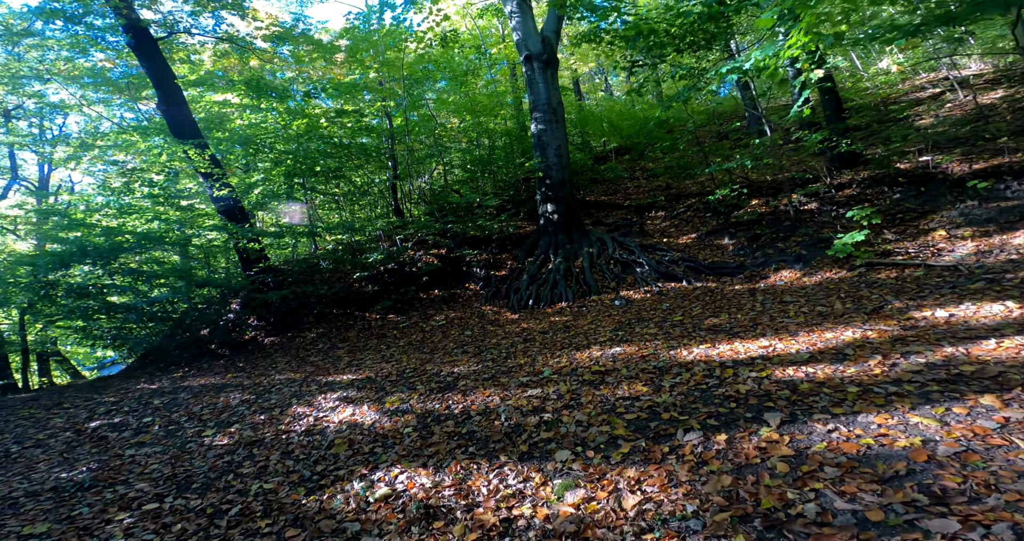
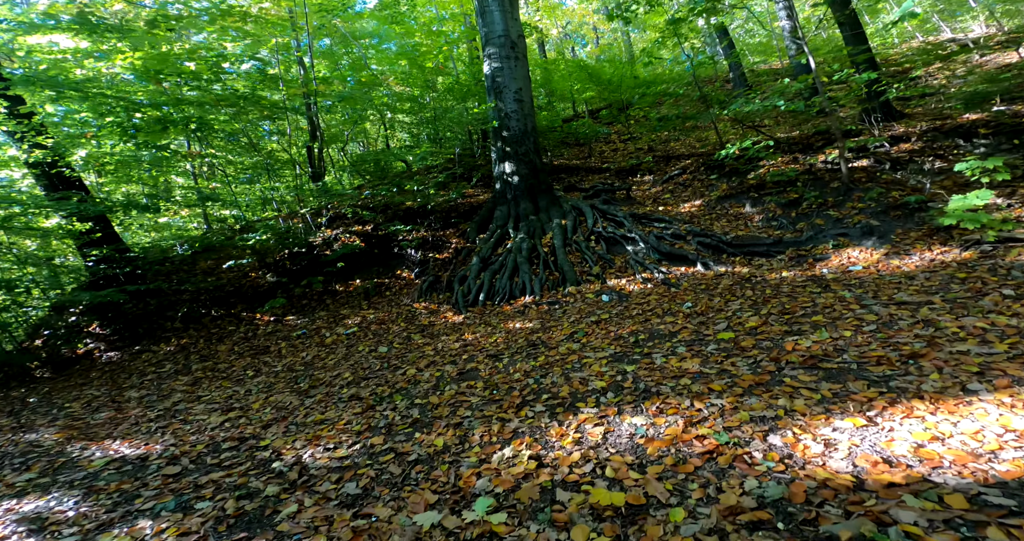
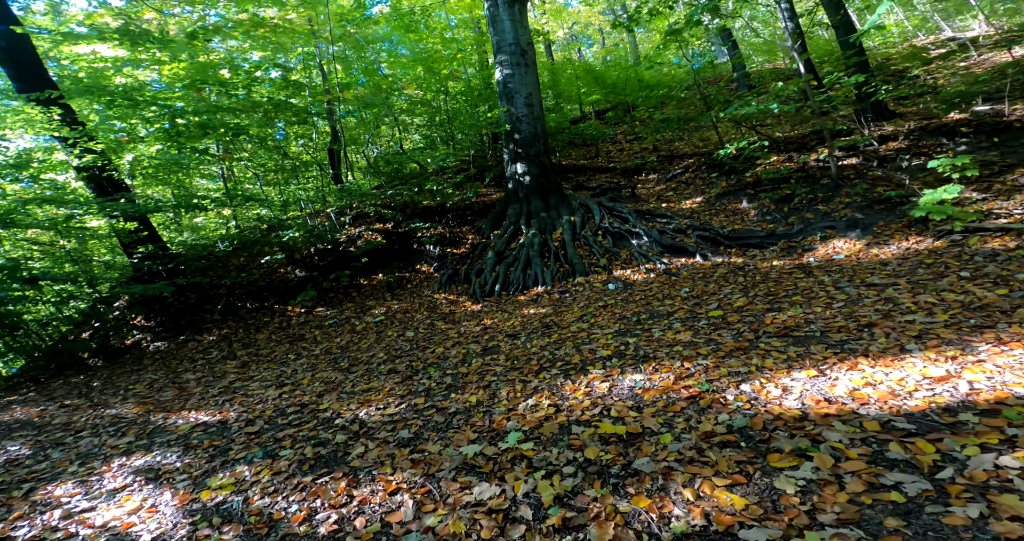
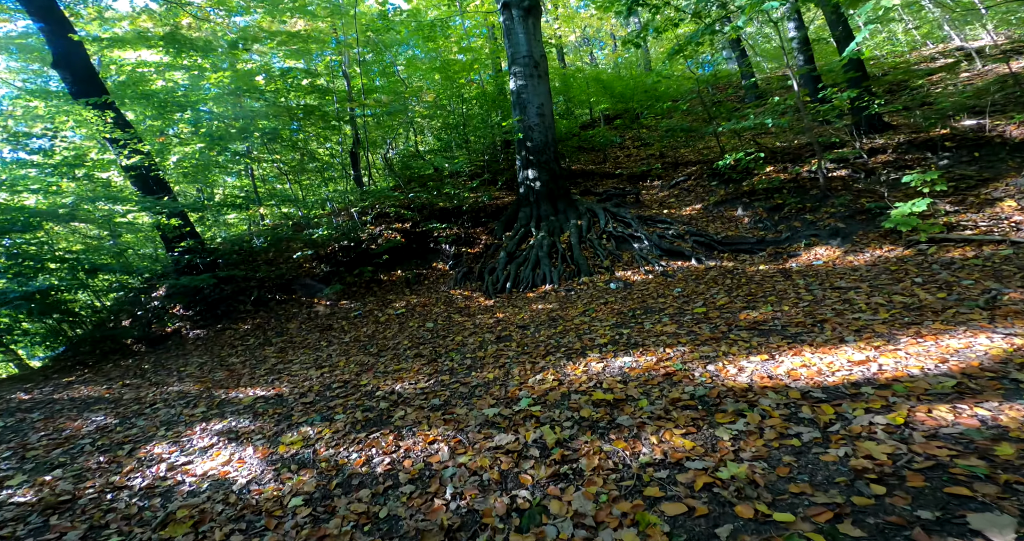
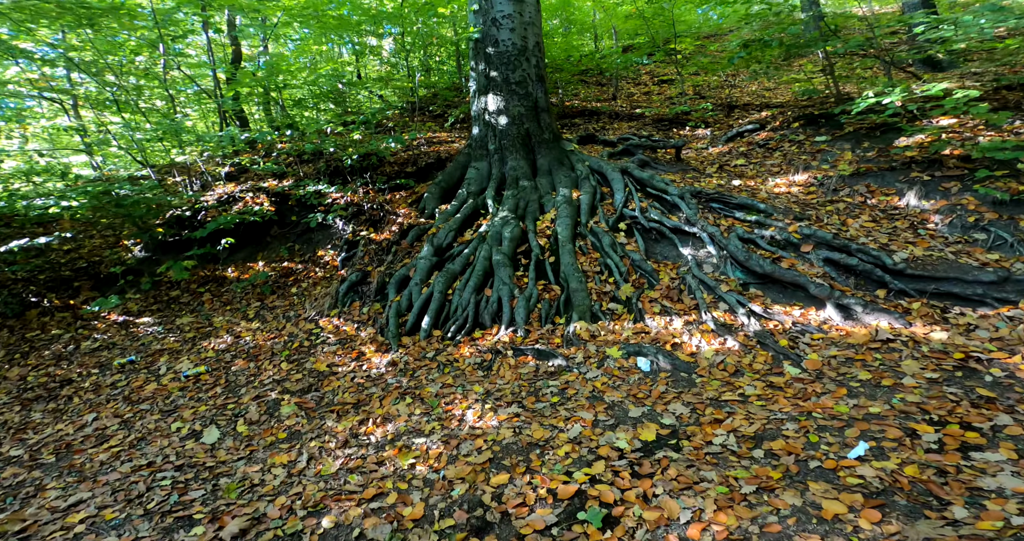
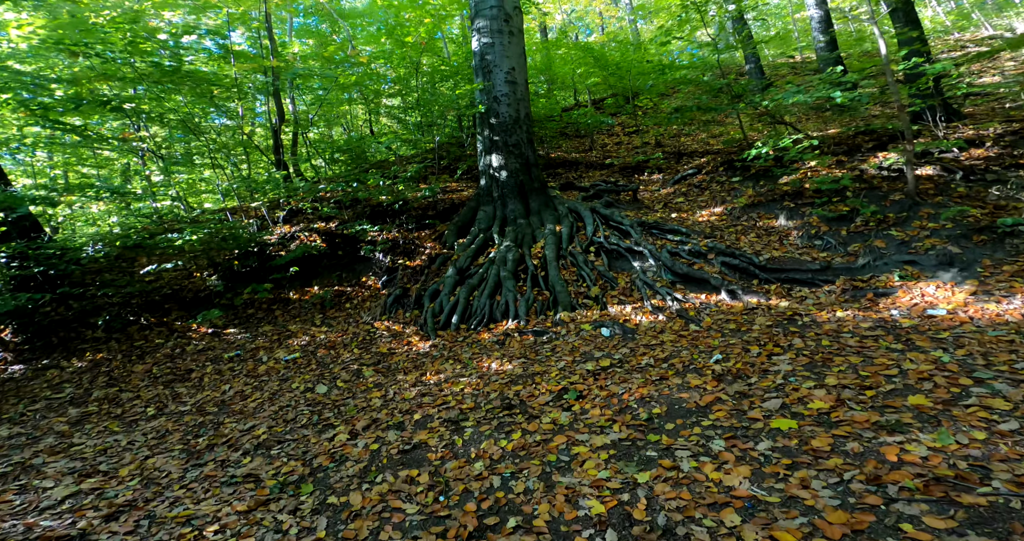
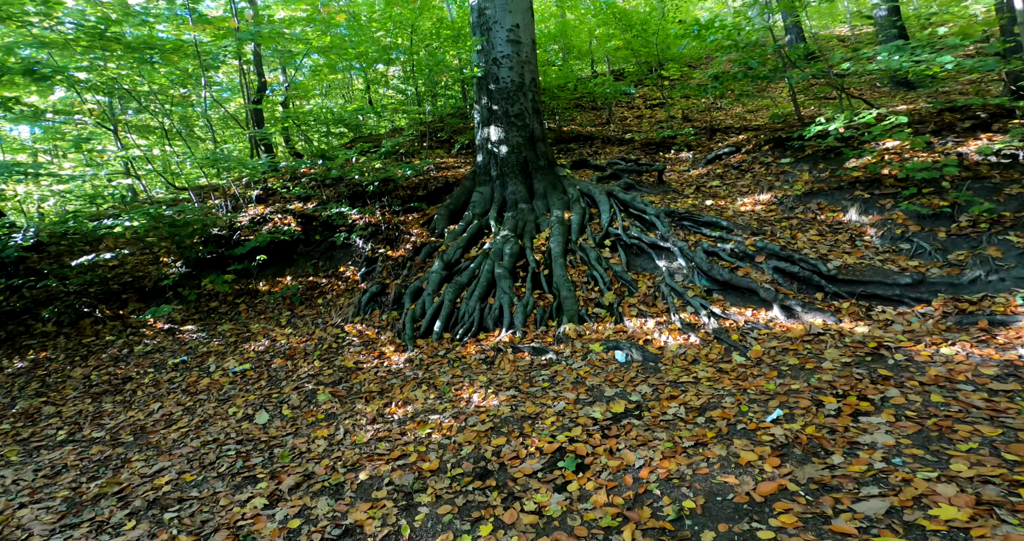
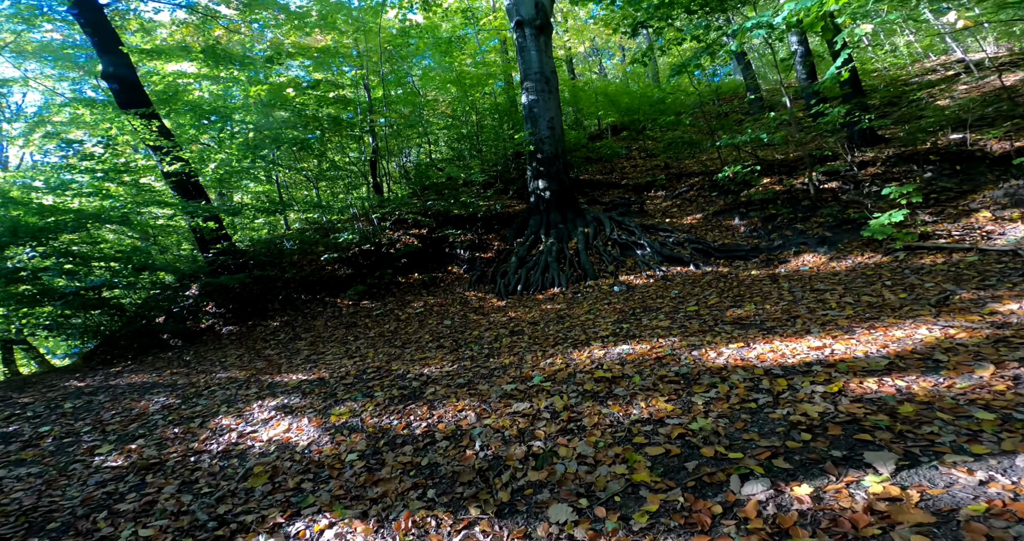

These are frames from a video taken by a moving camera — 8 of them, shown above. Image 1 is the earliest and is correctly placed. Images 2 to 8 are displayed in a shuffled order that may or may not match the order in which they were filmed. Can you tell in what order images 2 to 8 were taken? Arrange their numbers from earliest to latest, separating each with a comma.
8, 4, 3, 2, 6, 7, 5
